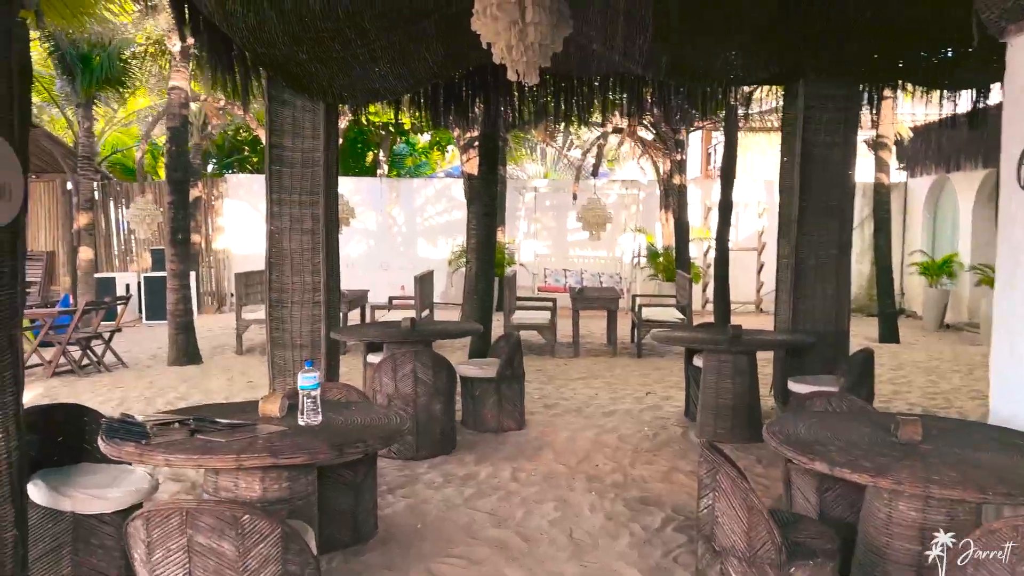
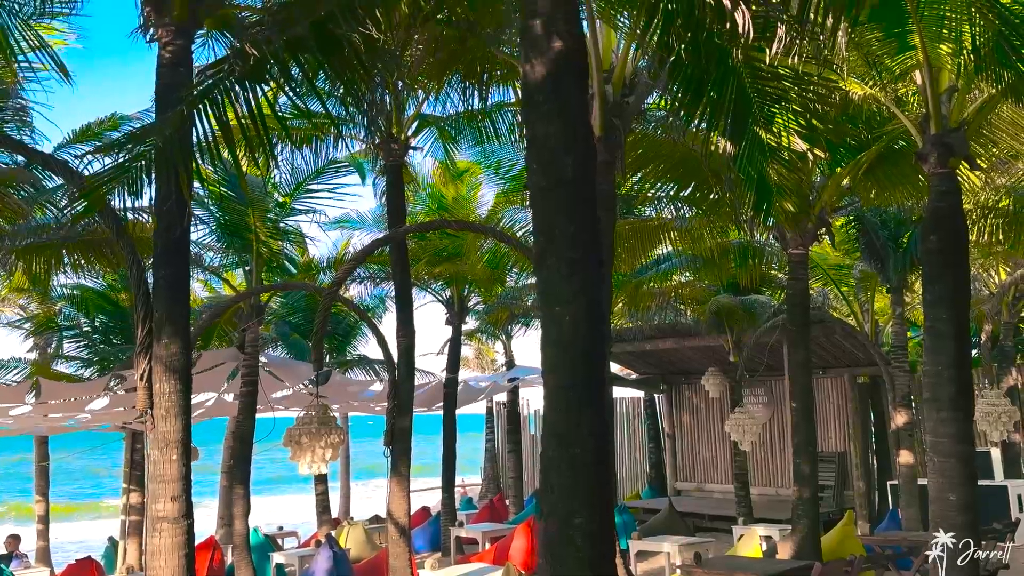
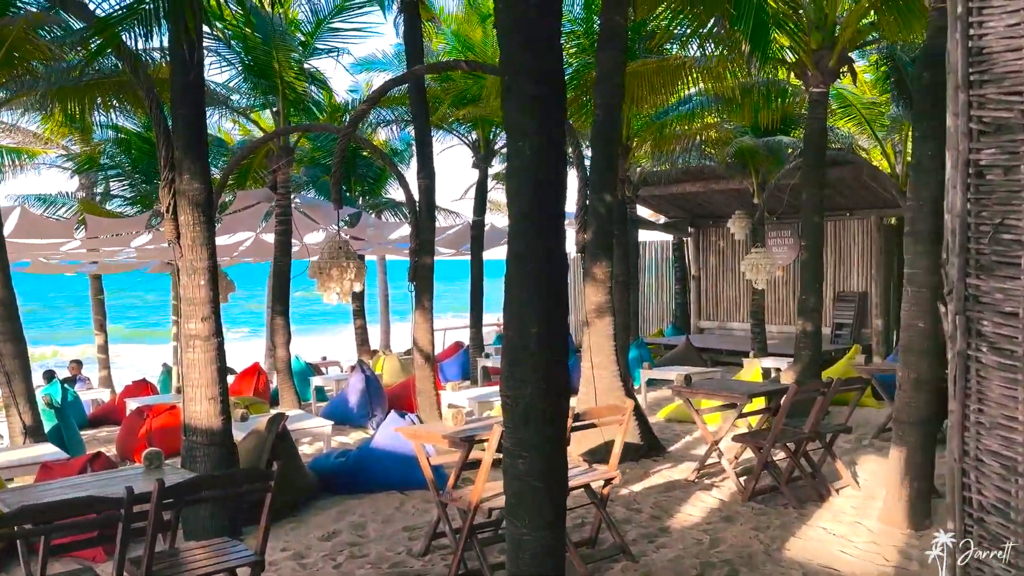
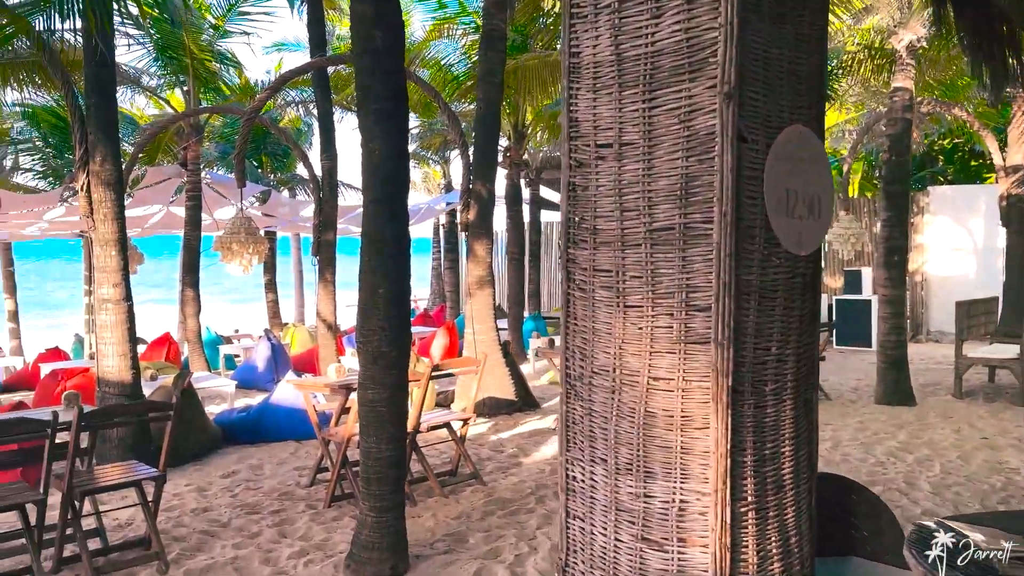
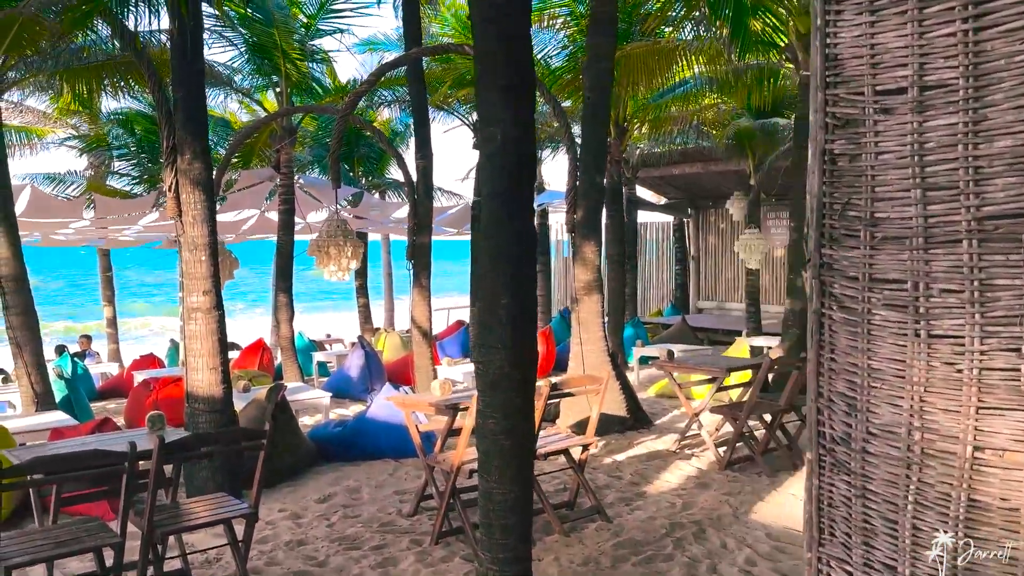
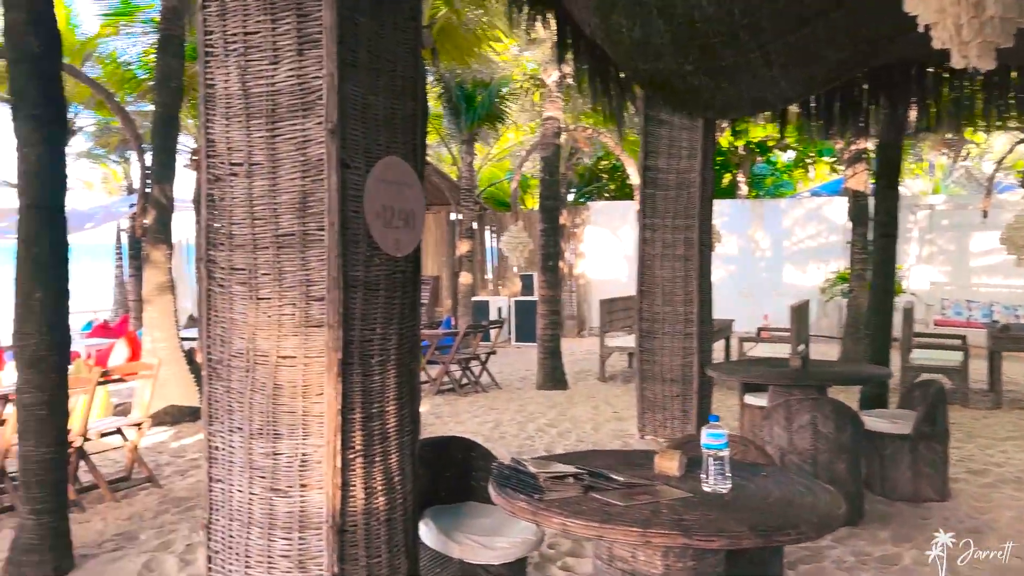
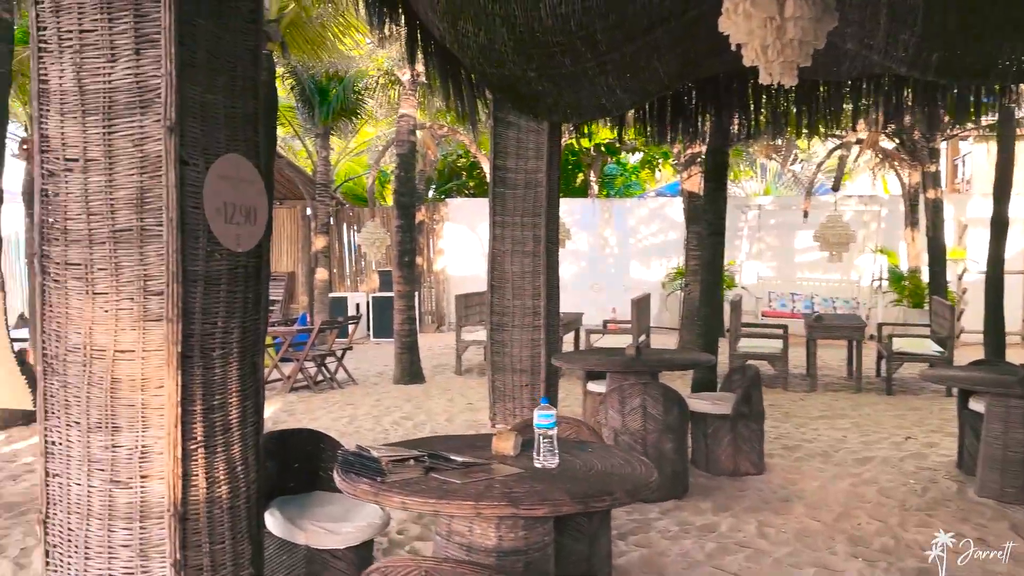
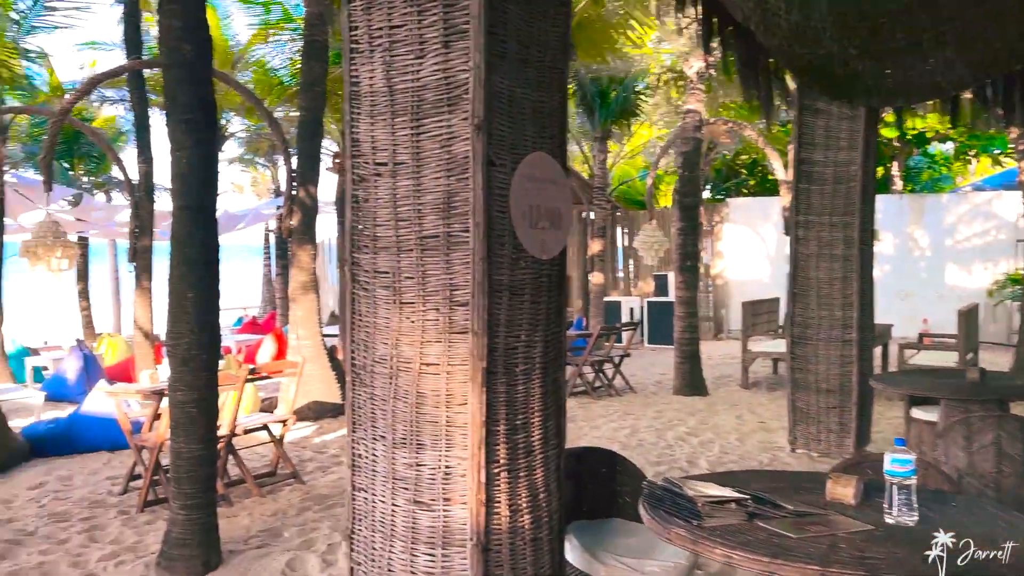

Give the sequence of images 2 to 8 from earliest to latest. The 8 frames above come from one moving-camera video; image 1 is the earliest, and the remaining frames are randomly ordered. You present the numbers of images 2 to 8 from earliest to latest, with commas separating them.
7, 6, 8, 4, 5, 3, 2
